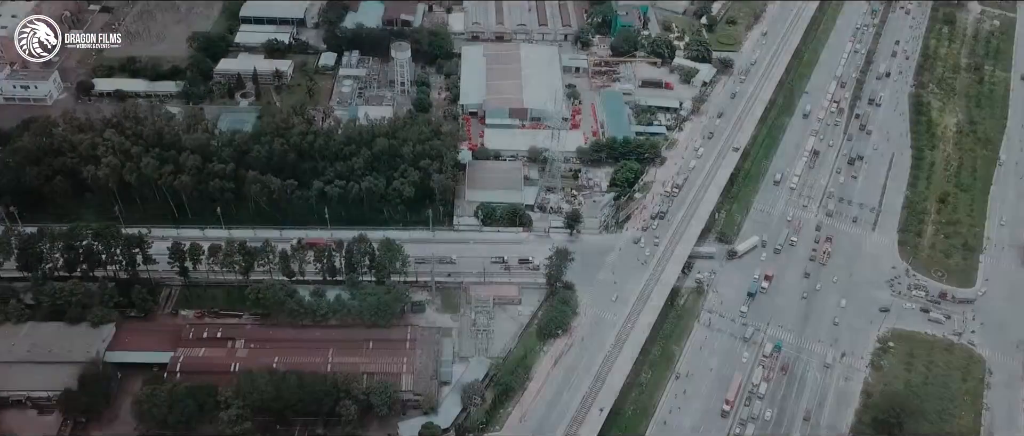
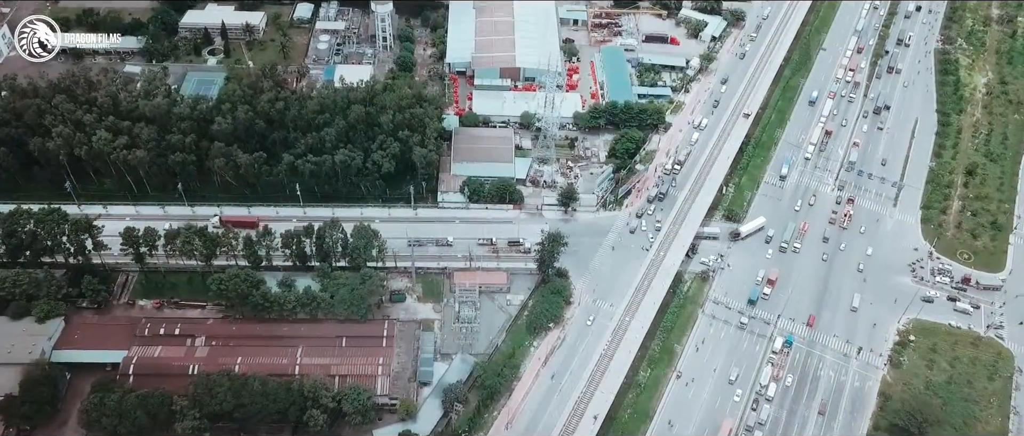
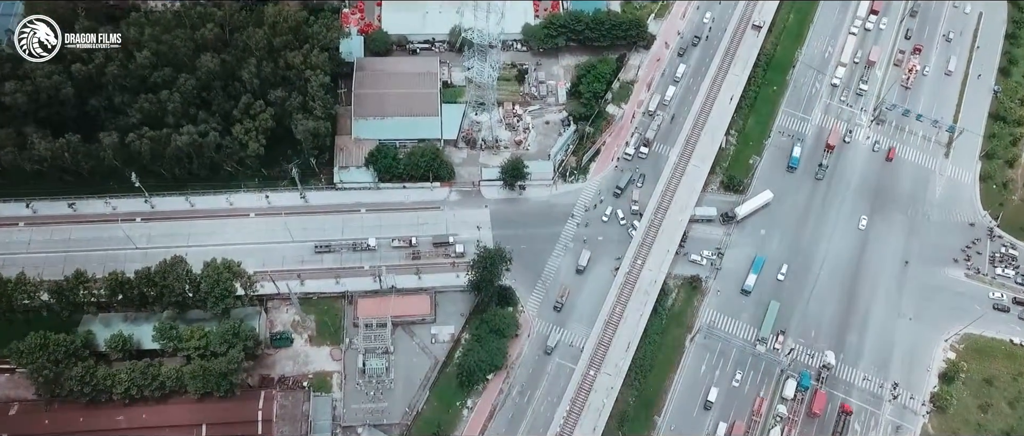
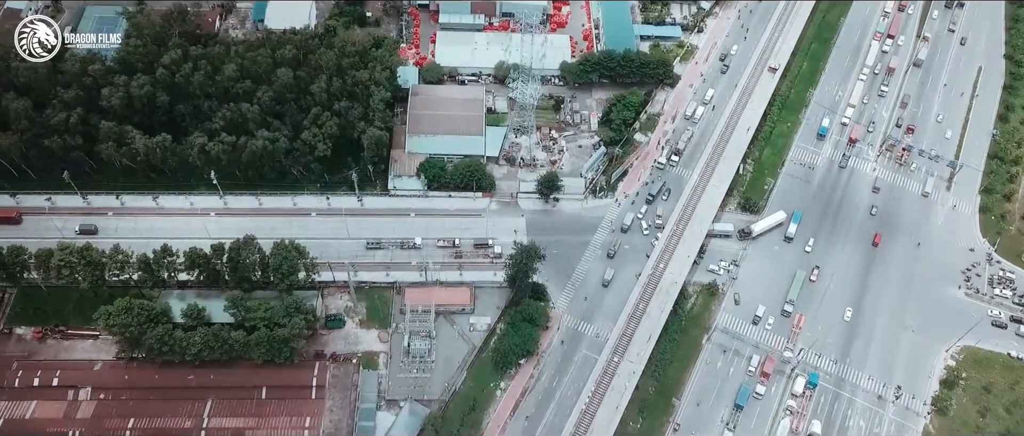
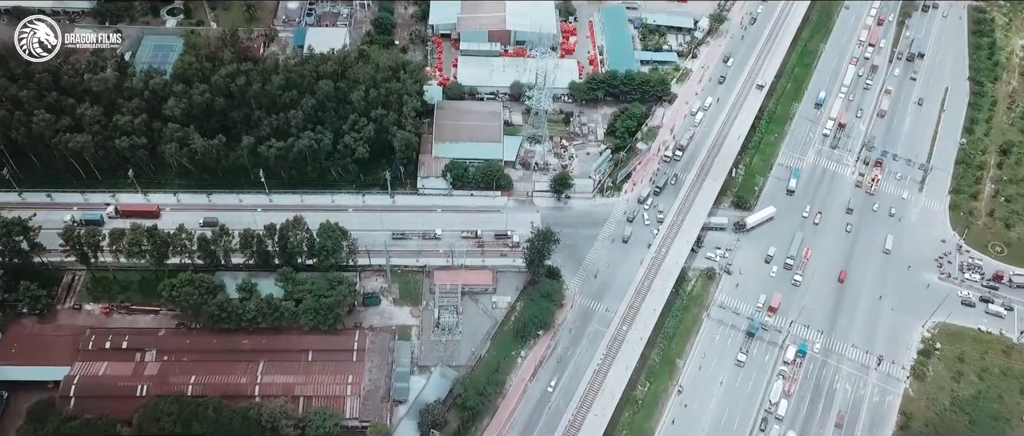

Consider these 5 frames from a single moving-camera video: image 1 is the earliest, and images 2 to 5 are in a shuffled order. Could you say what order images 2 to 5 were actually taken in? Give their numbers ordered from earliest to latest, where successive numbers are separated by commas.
2, 5, 4, 3
